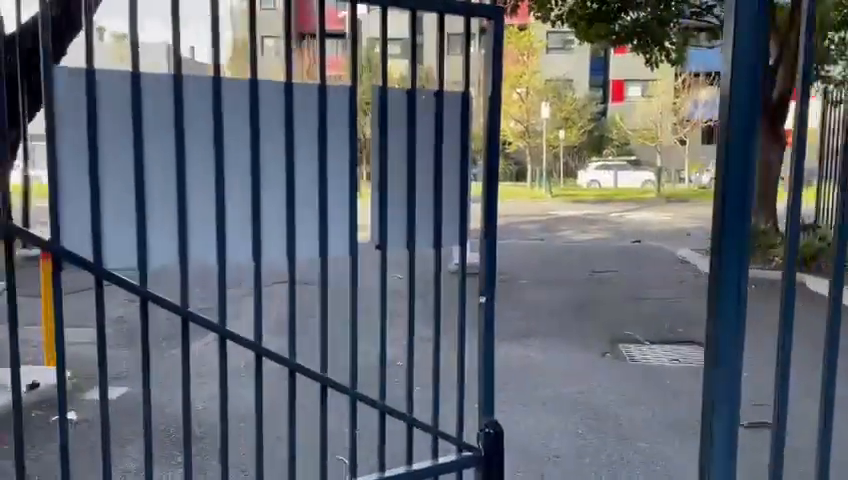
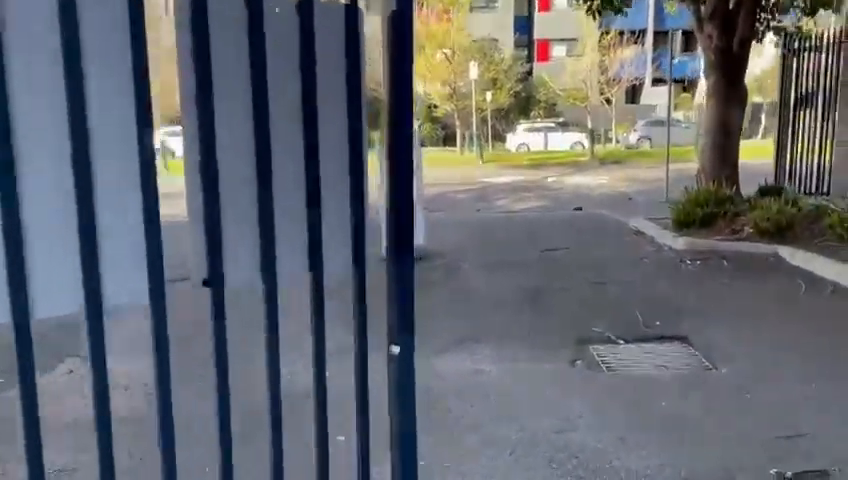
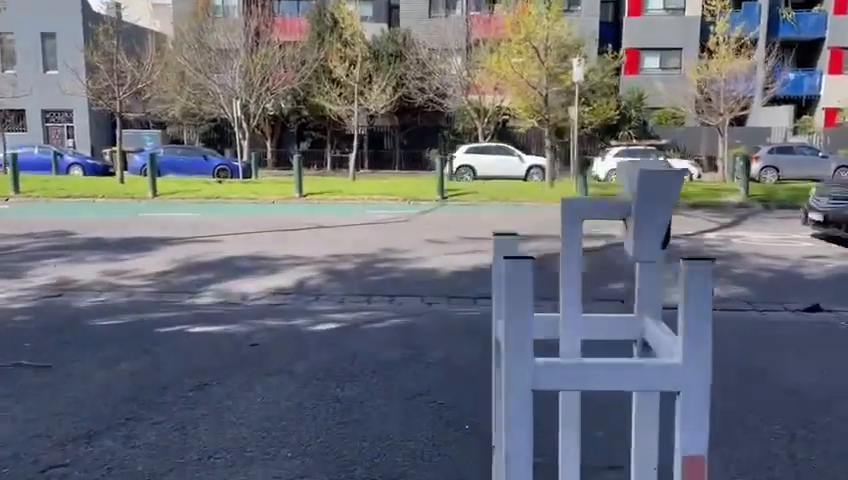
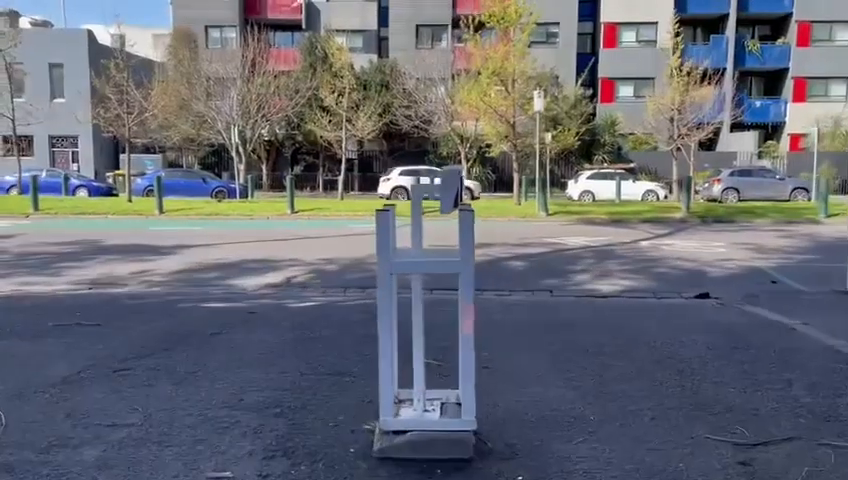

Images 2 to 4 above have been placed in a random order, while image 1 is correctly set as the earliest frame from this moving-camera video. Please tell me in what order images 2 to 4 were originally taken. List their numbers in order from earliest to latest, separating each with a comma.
2, 4, 3
